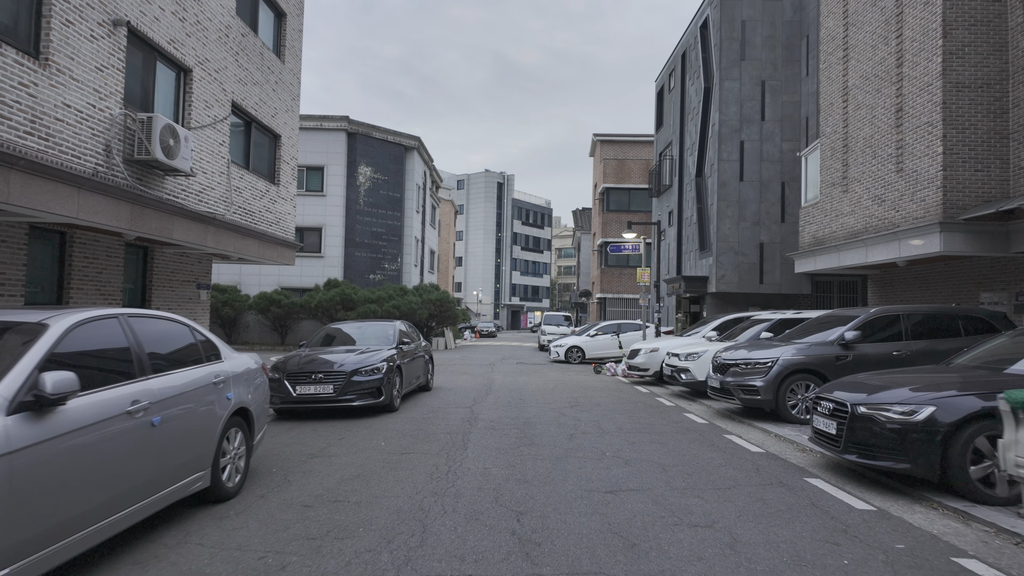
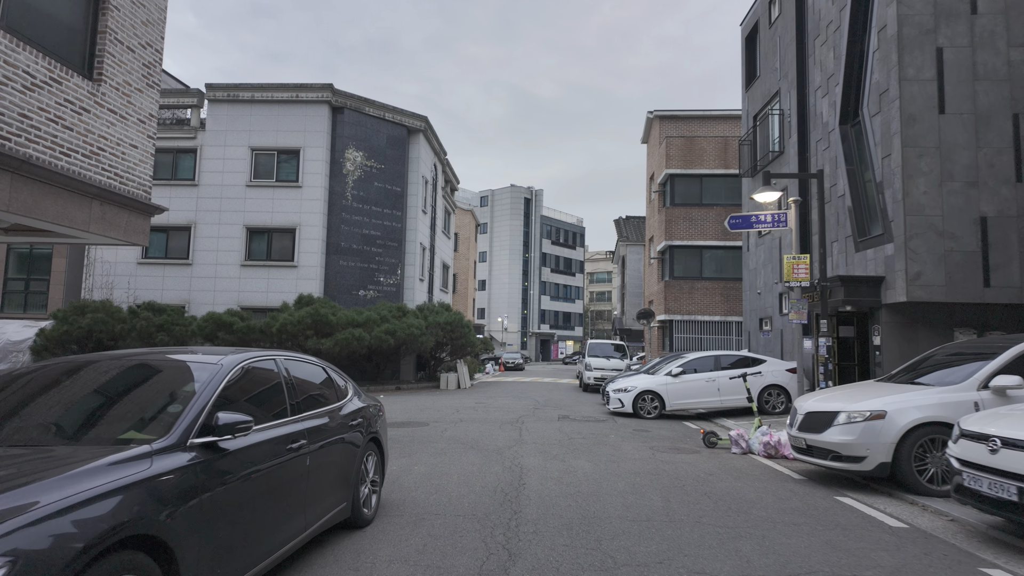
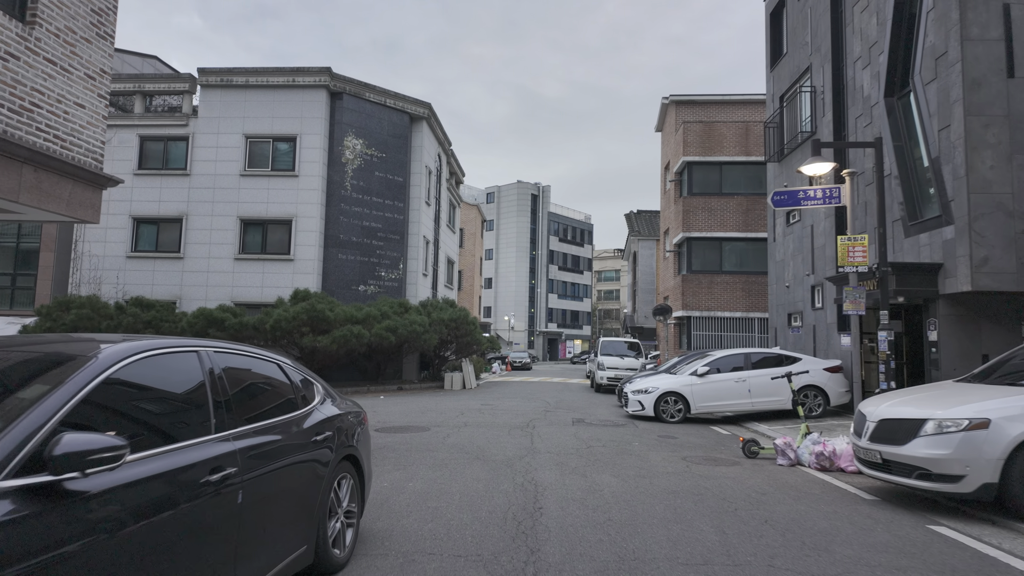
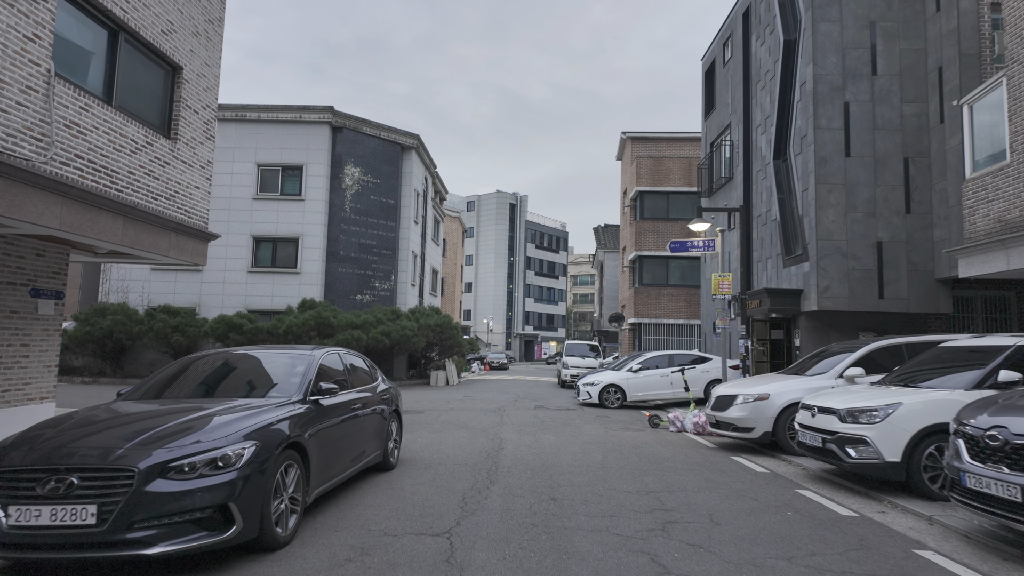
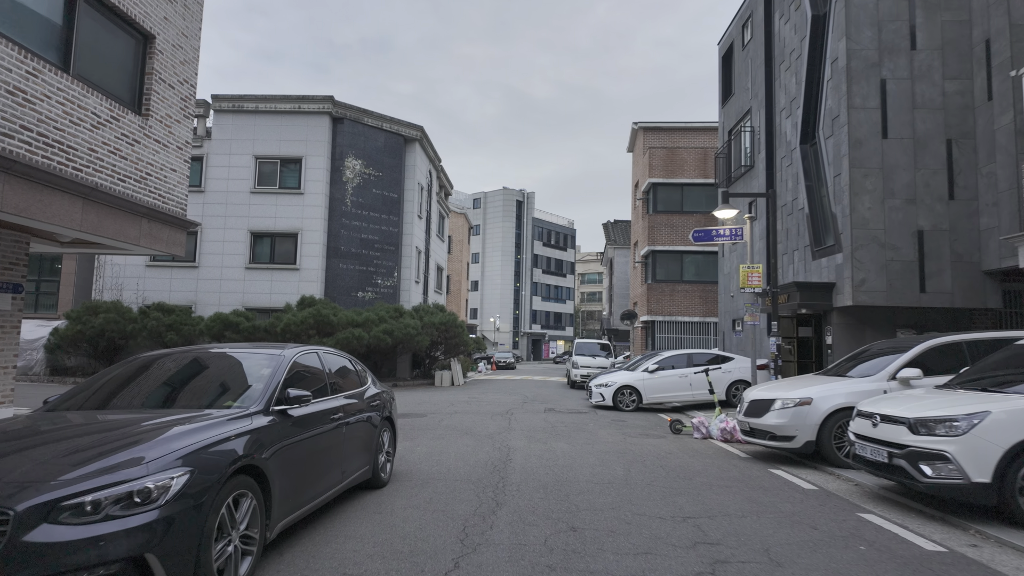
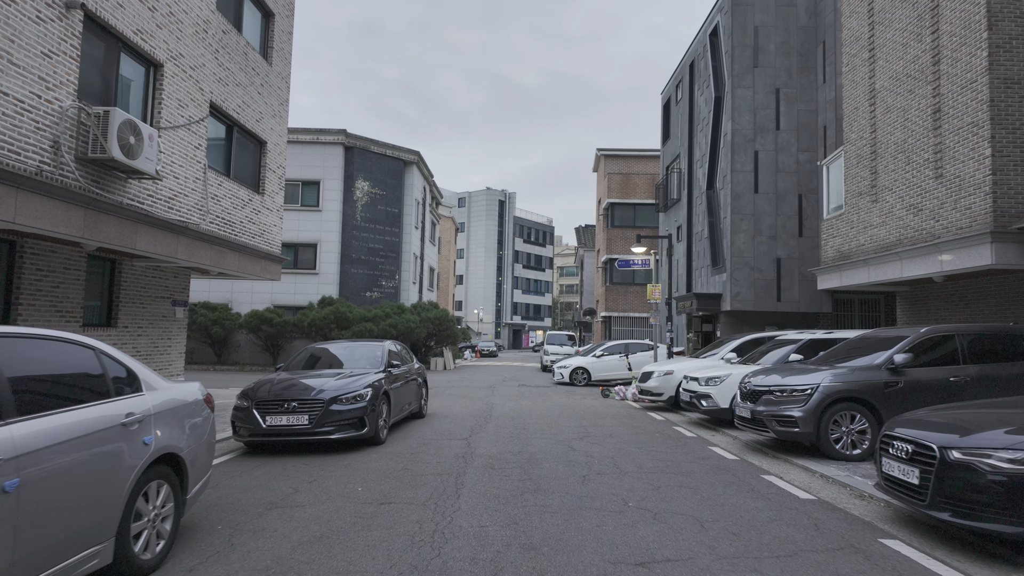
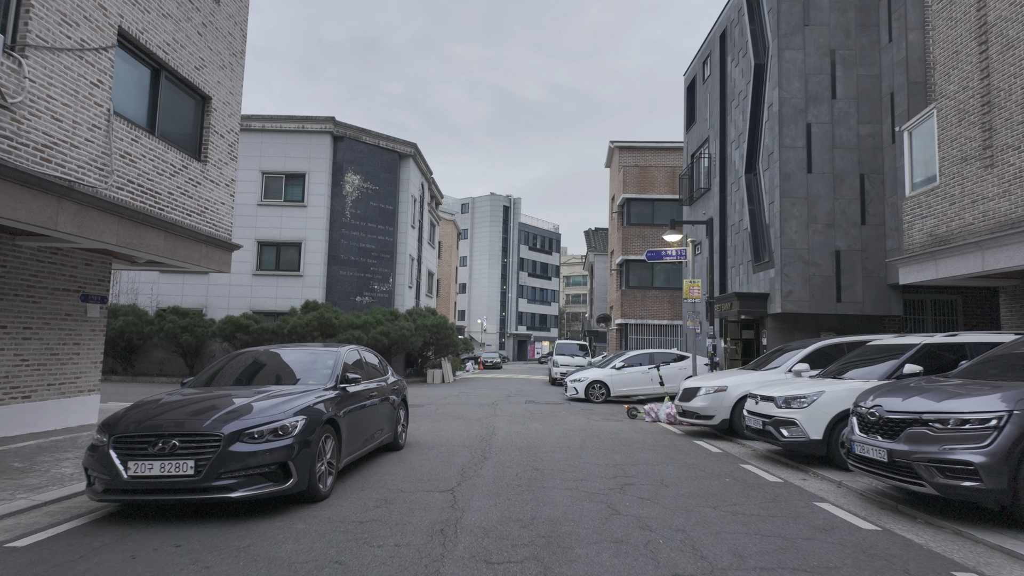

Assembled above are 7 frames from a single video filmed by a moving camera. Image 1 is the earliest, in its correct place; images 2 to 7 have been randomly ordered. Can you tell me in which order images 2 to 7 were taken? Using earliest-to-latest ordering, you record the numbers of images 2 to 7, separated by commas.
6, 7, 4, 5, 2, 3
